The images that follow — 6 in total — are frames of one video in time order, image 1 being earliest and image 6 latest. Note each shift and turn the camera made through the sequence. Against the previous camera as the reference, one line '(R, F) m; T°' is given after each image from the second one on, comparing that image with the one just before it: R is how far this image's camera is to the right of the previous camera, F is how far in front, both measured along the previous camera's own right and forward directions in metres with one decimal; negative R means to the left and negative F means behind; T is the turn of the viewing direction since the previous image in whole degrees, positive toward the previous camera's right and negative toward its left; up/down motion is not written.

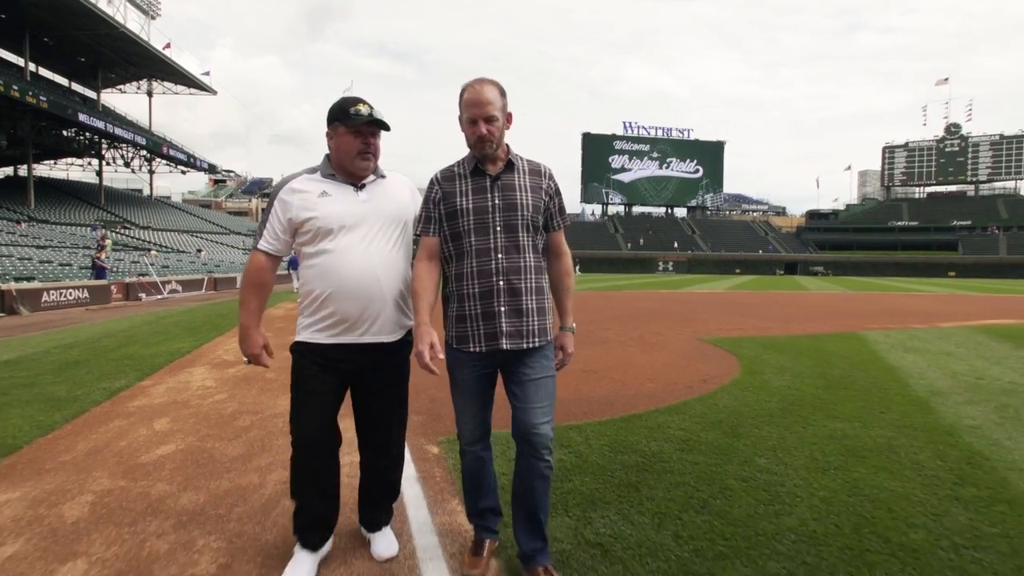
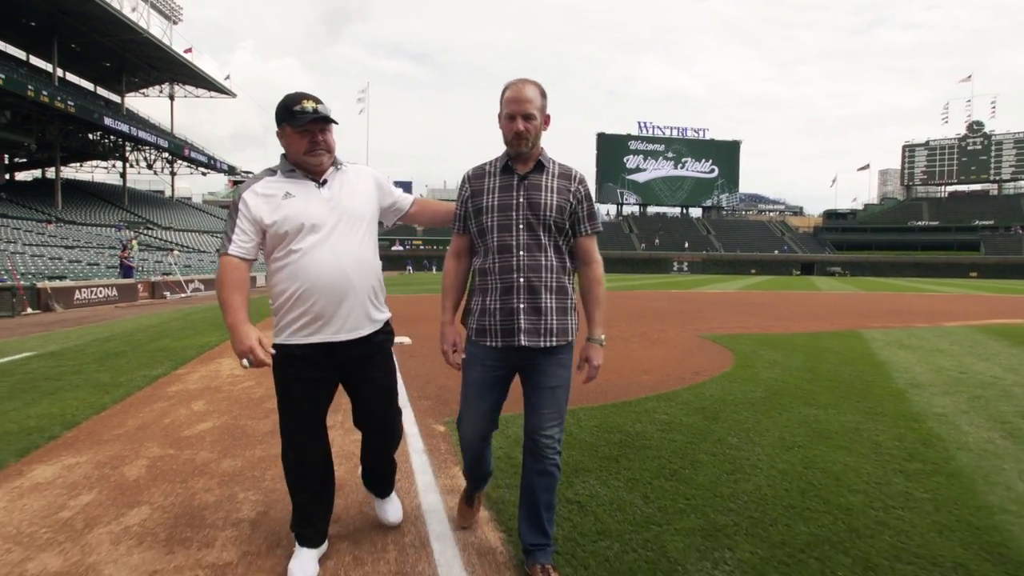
(+0.1, -0.4) m; -2°
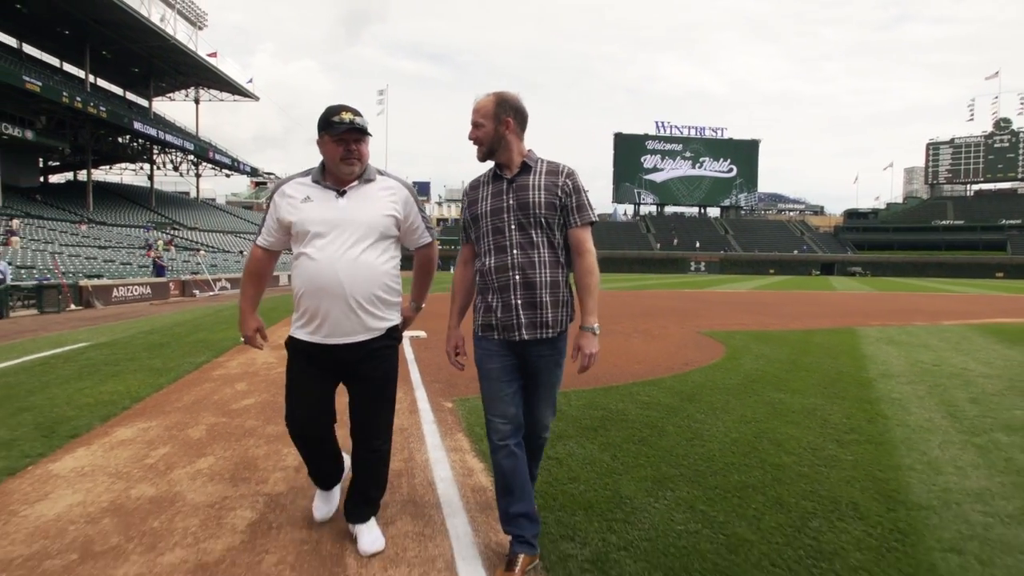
(+0.2, -0.6) m; -2°
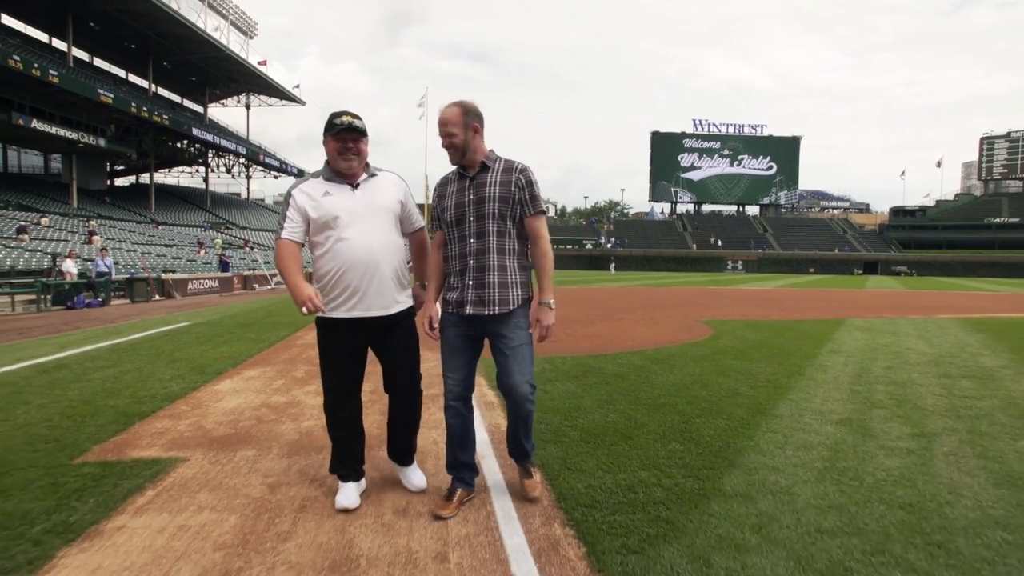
(+0.3, -1.5) m; -4°
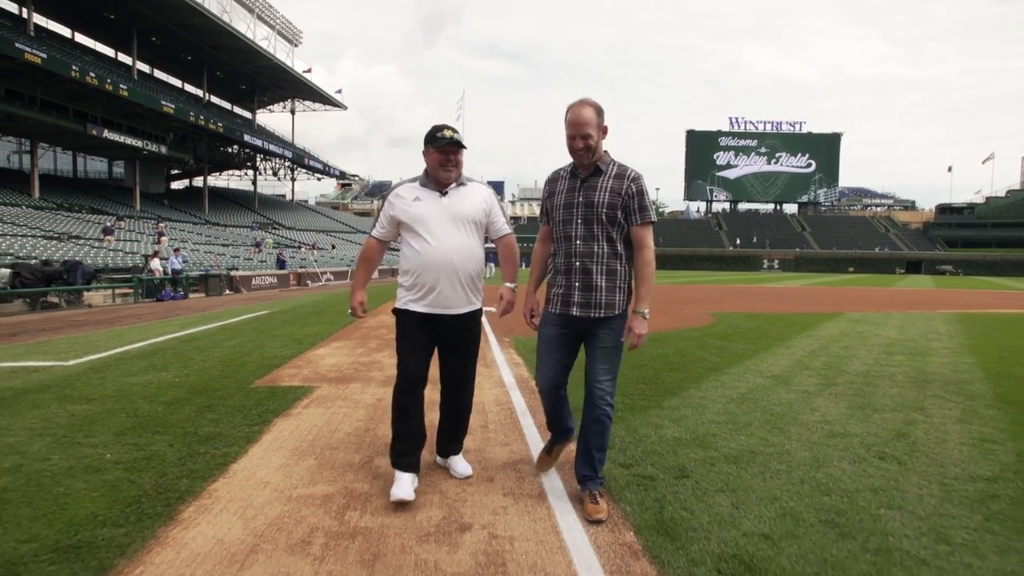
(+0.1, -1.6) m; -4°
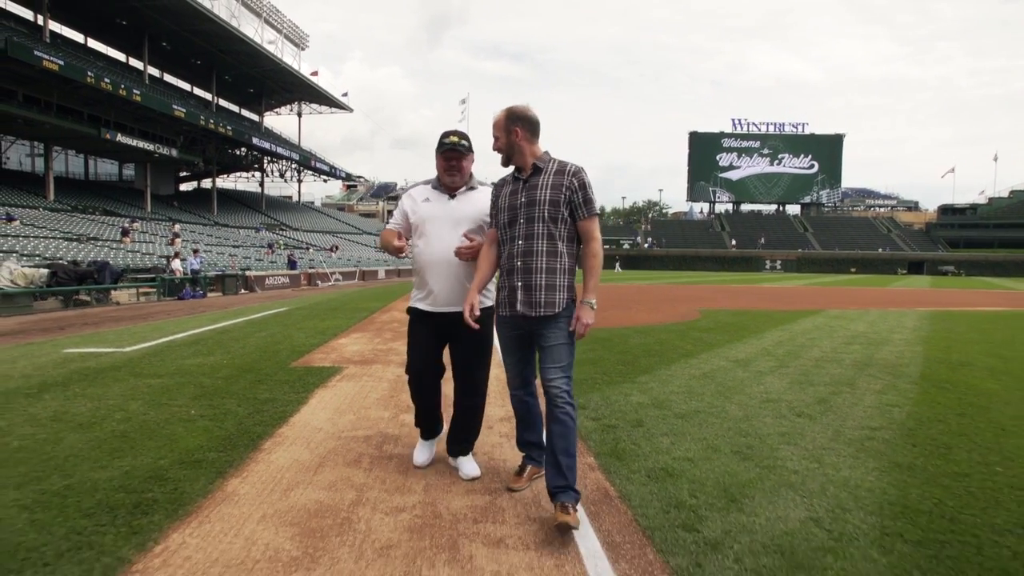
(+0.1, -0.8) m; 0°
